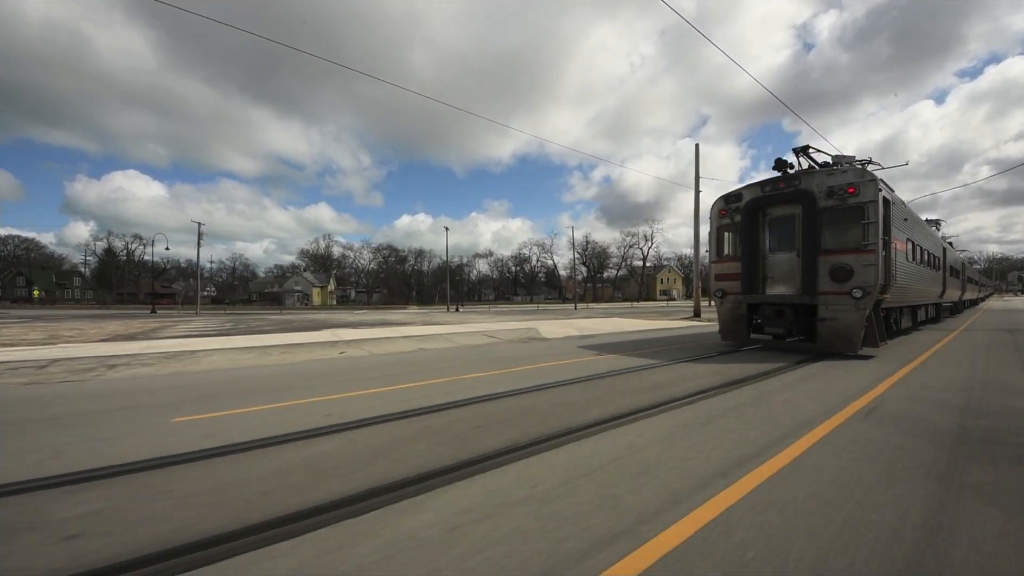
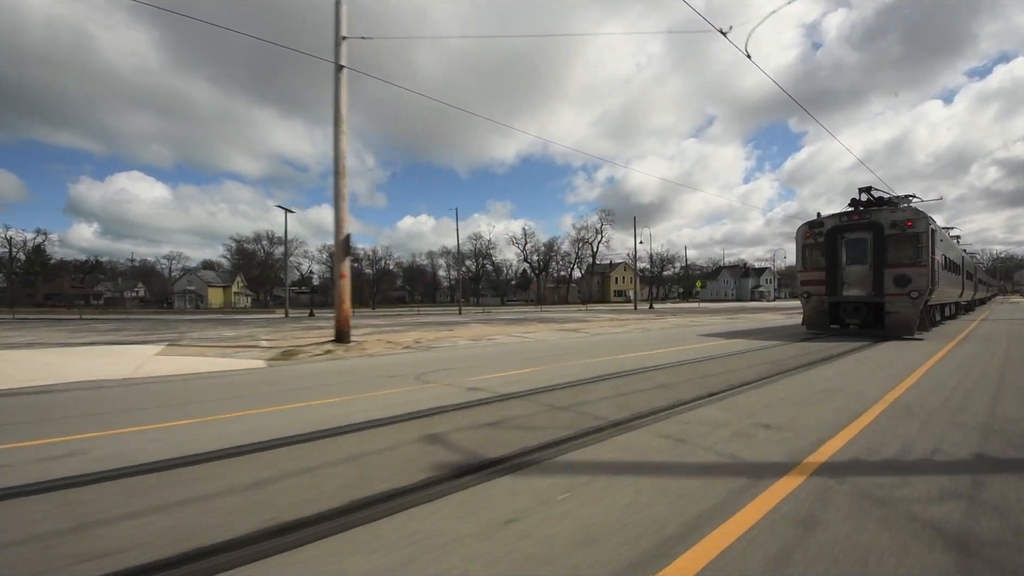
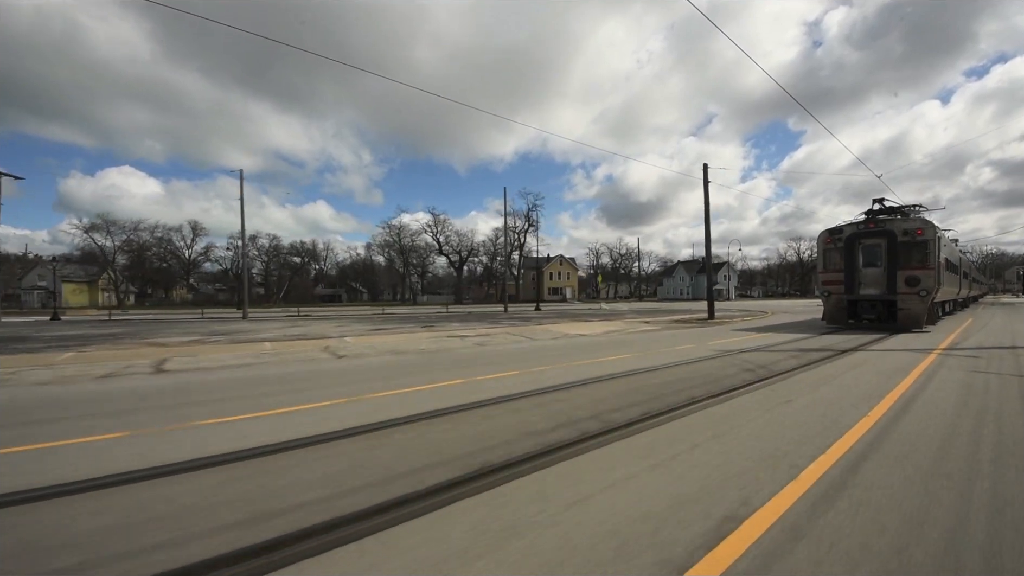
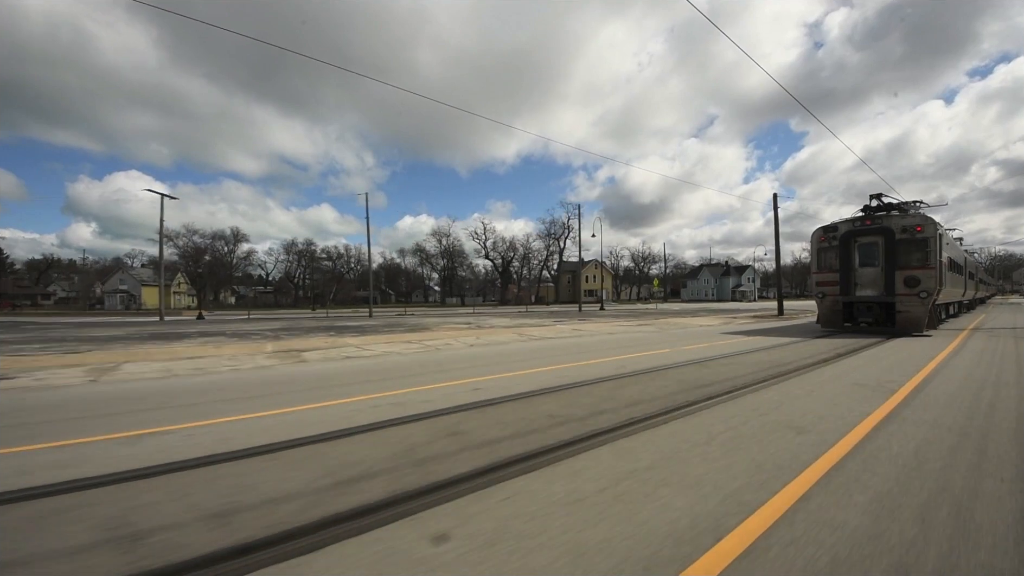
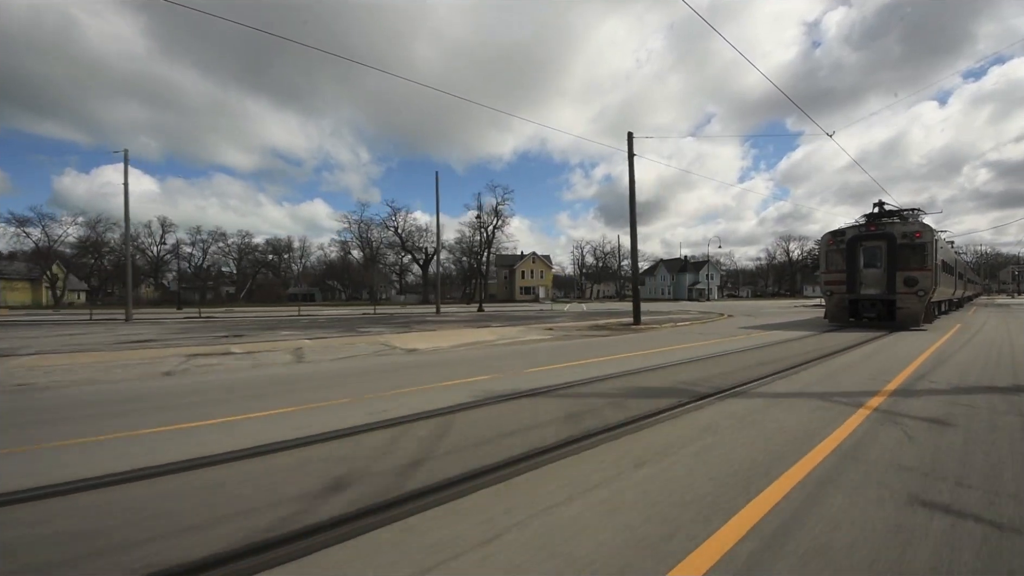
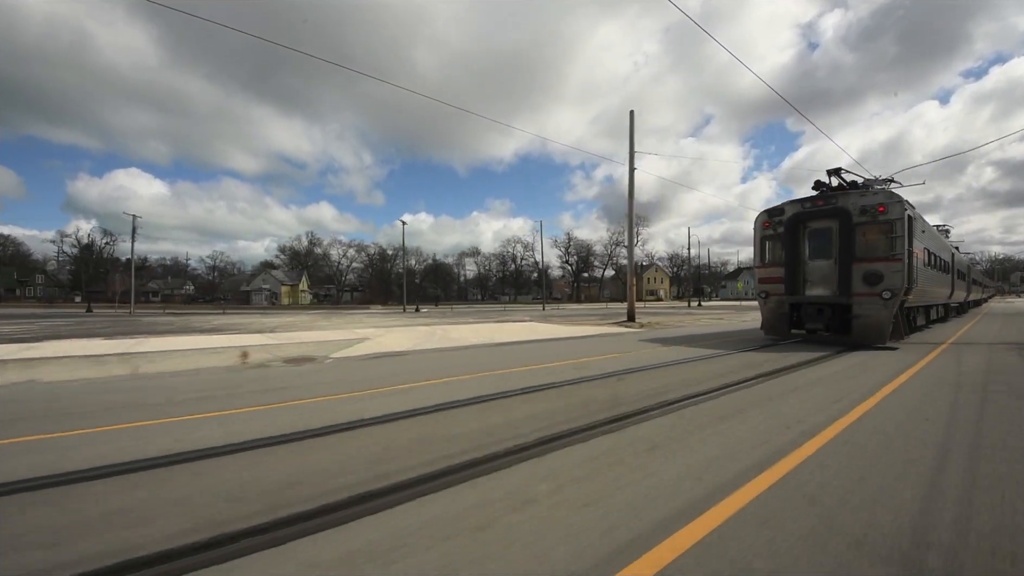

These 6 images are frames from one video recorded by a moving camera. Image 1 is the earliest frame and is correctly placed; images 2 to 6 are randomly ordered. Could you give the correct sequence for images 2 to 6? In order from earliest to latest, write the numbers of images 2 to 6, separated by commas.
6, 2, 4, 3, 5
